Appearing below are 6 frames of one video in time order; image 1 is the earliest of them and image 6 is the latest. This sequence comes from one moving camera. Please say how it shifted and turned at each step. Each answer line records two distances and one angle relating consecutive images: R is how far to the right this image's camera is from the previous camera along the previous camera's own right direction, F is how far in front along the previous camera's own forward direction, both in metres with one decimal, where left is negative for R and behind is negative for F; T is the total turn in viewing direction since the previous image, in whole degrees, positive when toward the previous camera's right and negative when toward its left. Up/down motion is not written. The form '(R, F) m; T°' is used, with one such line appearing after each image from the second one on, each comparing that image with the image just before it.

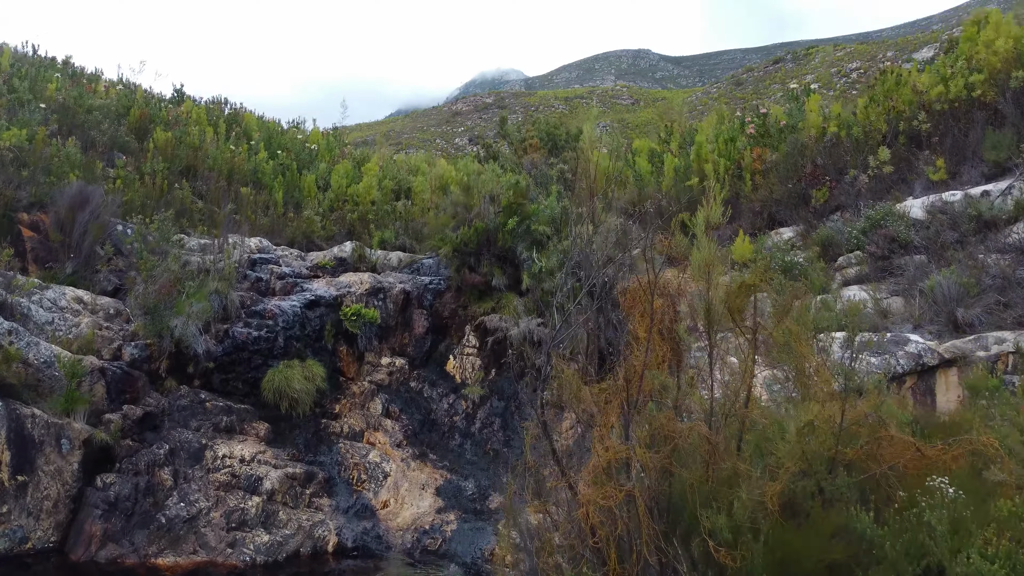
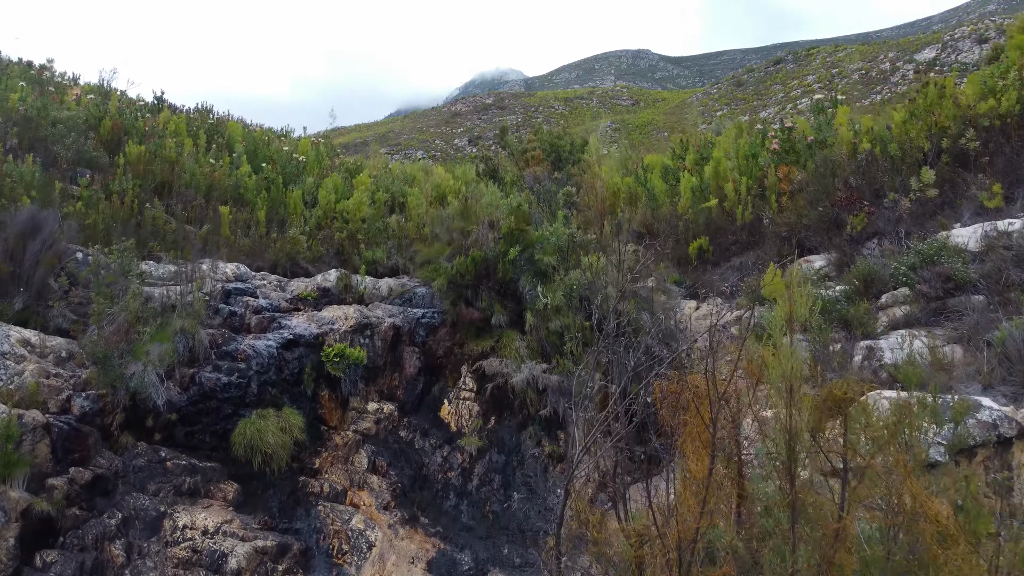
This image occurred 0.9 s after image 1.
(0.0, +0.6) m; 0°
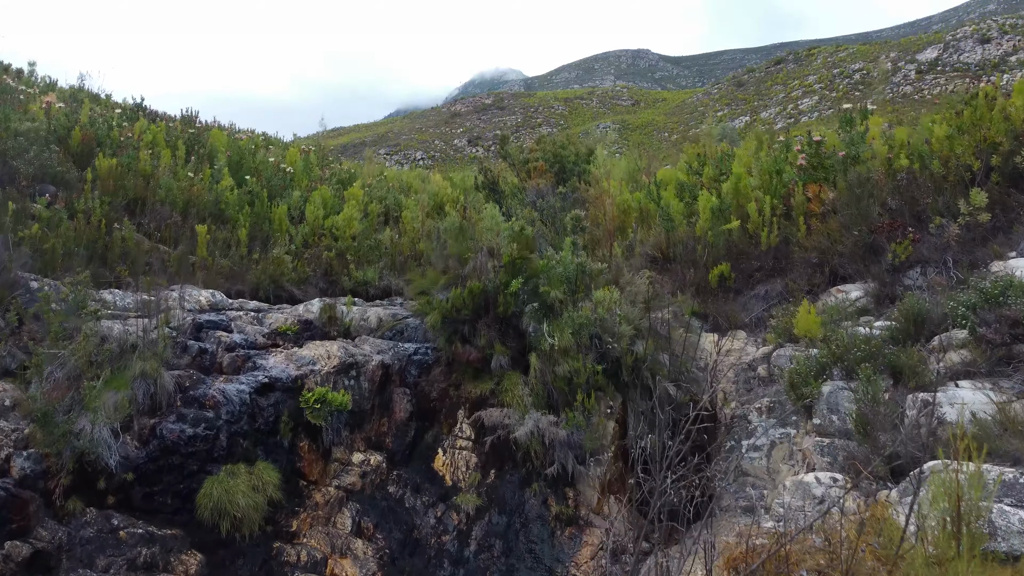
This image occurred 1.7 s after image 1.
(0.0, +0.5) m; 0°
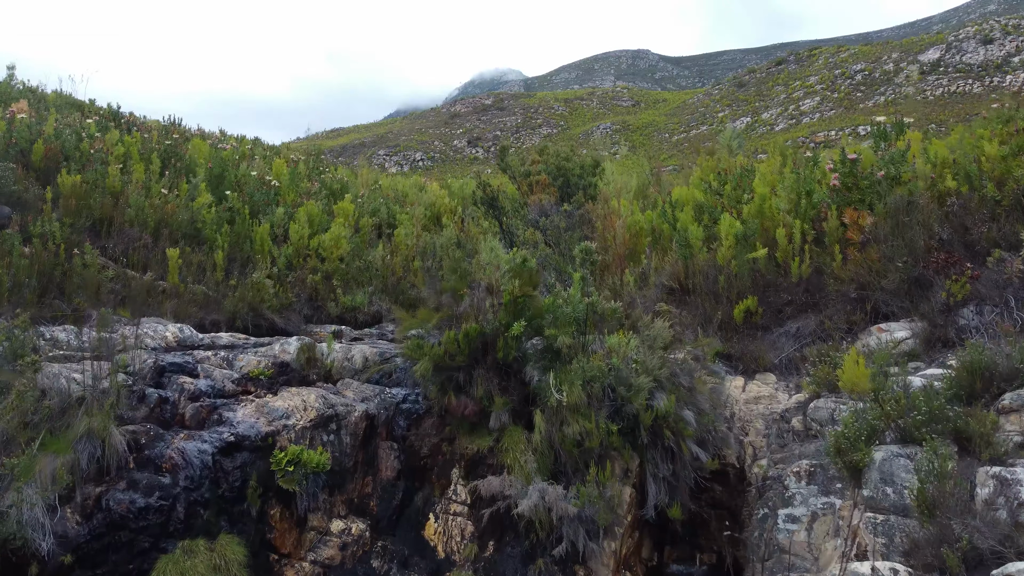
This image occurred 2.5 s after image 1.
(0.0, +0.5) m; 0°
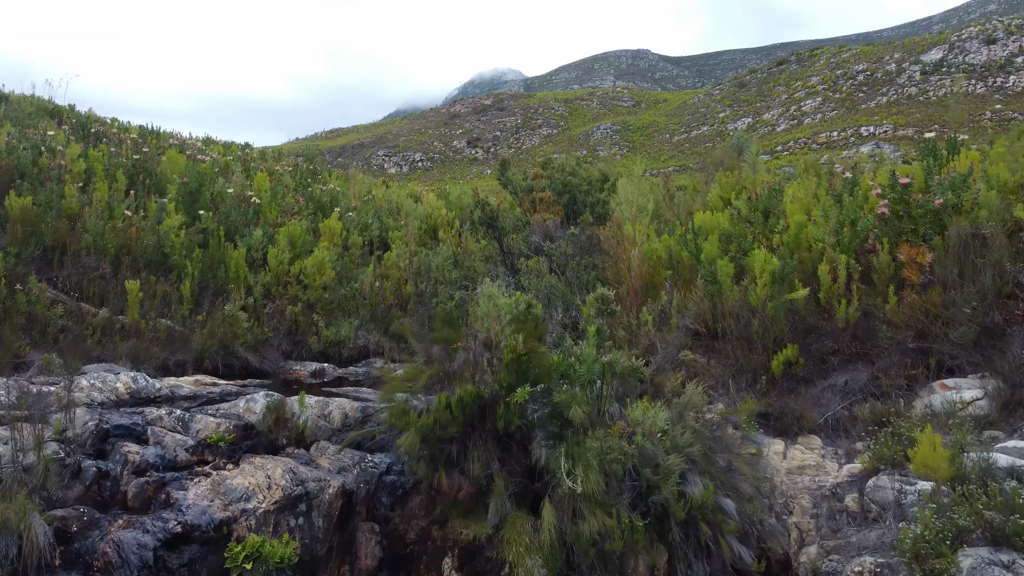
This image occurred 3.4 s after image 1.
(0.0, +0.6) m; 0°
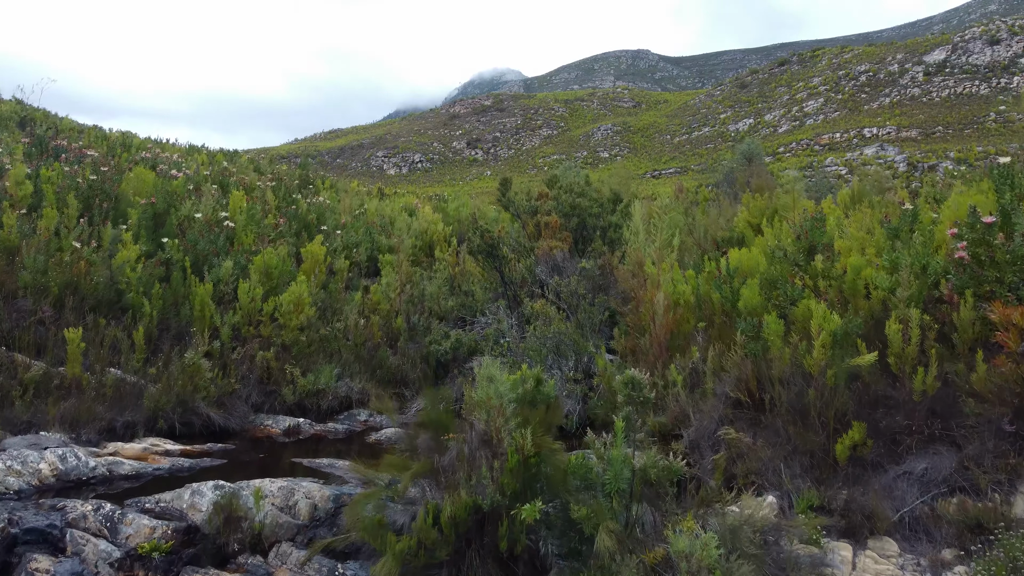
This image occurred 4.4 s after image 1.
(0.0, +0.7) m; 0°
